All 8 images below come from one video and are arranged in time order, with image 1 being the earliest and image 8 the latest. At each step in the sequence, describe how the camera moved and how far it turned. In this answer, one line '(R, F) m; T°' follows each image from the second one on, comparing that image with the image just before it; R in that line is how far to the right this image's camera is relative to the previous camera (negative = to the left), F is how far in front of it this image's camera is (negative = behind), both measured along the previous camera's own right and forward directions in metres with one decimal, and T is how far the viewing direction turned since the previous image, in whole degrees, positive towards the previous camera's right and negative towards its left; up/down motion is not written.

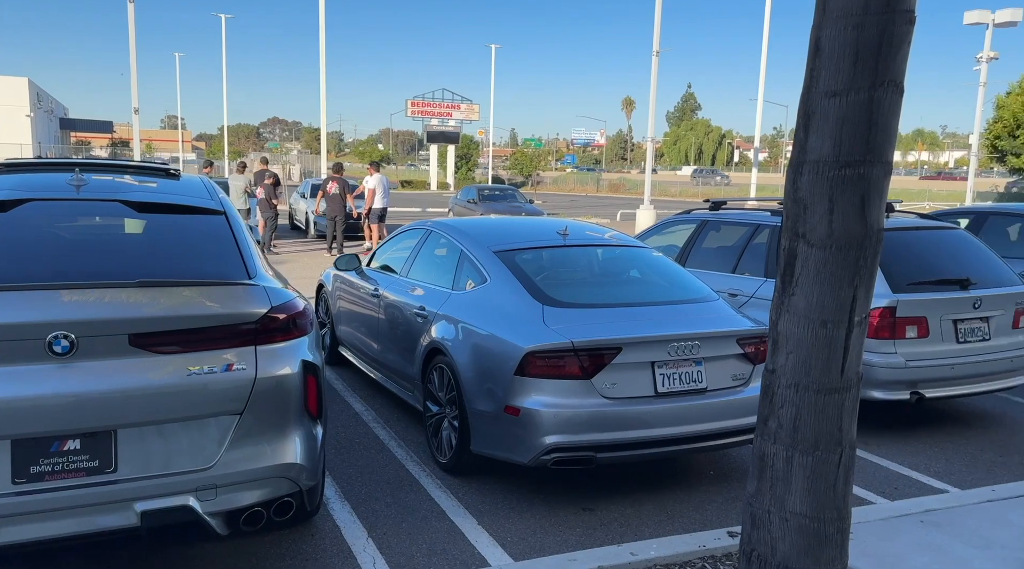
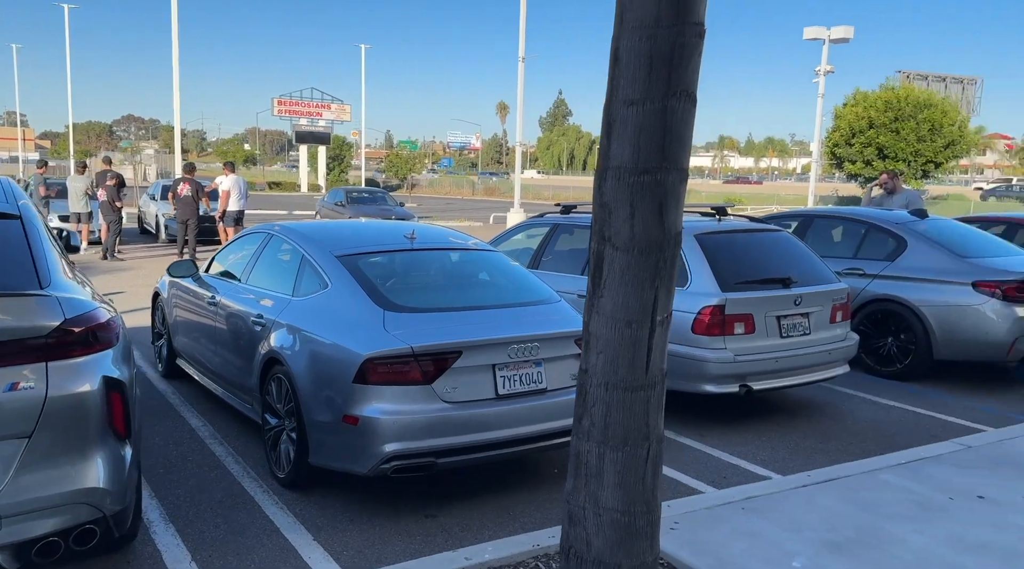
(+0.2, 0.0) m; +9°
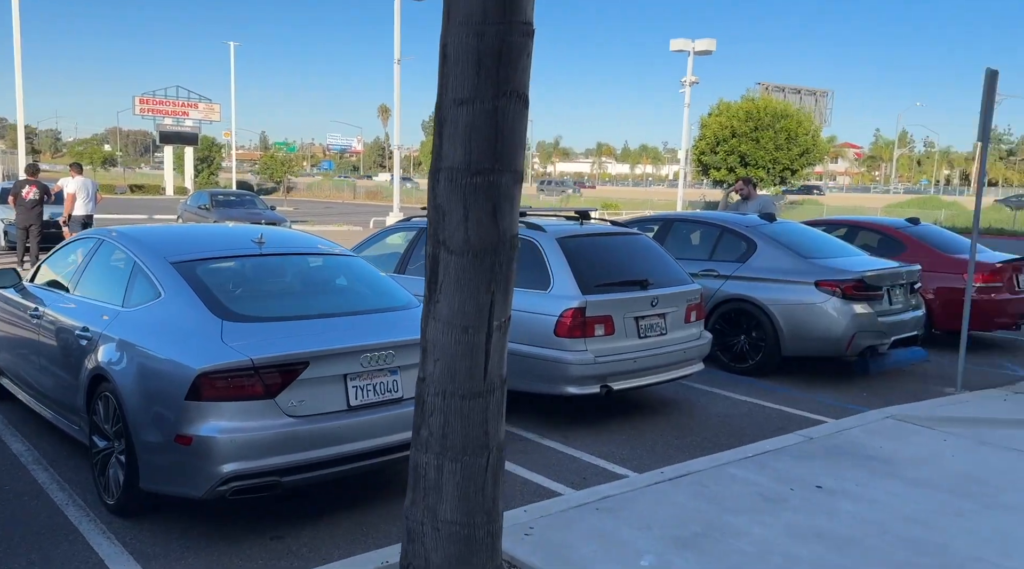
(+0.1, +0.1) m; +8°
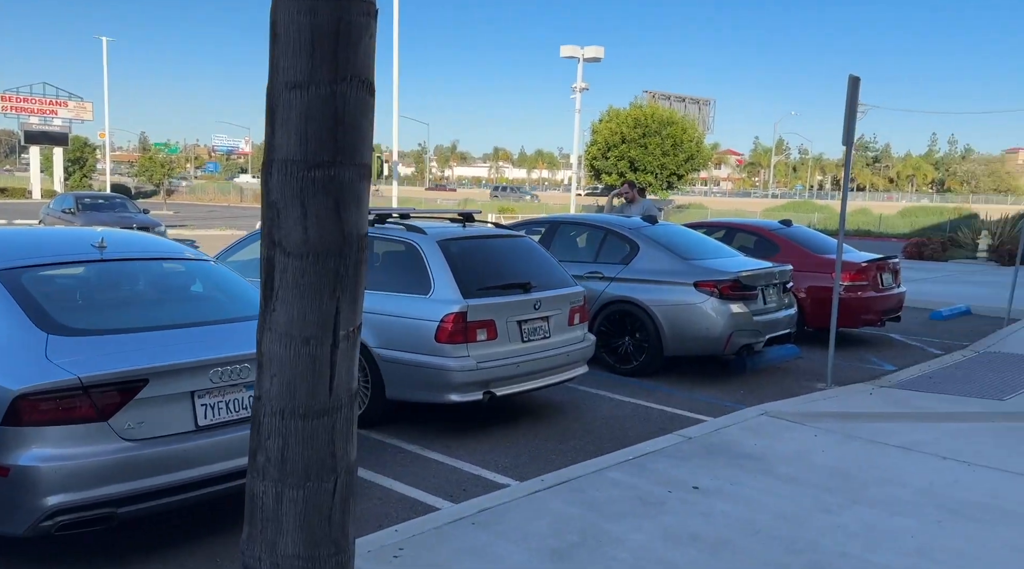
(+0.1, +0.2) m; +7°
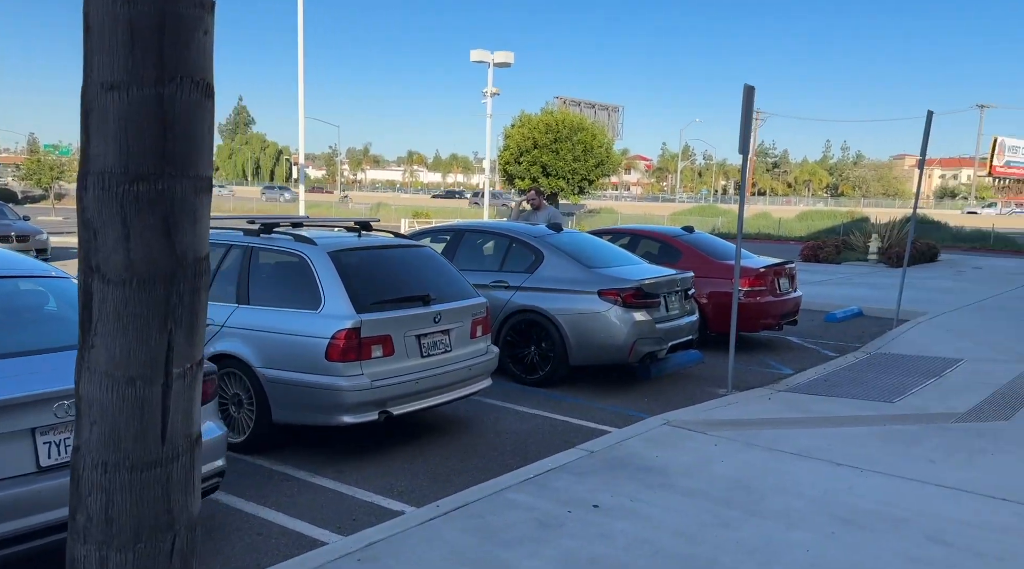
(+0.1, +0.2) m; +6°
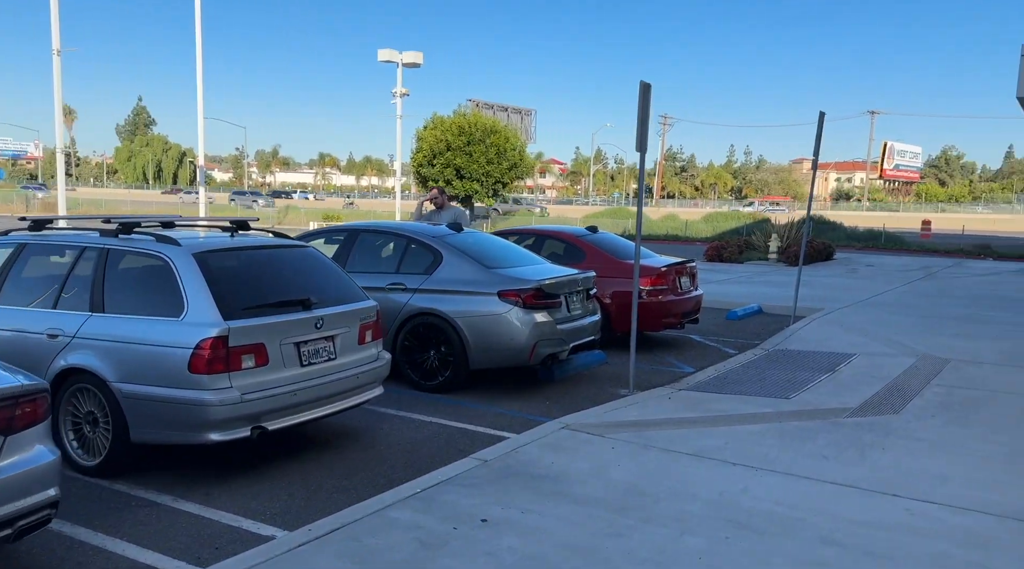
(+0.2, +0.3) m; +6°
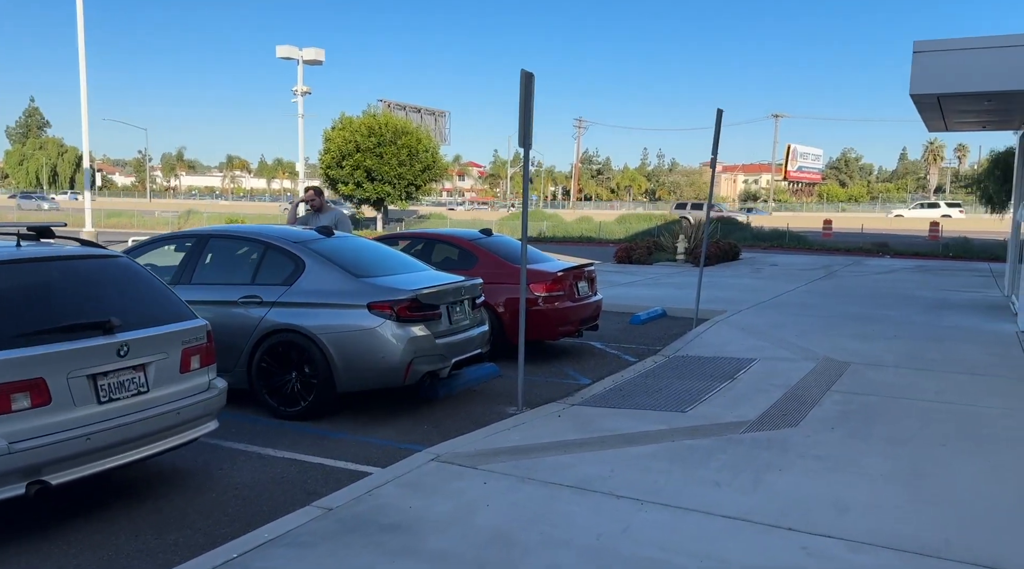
(+0.4, +0.7) m; +6°
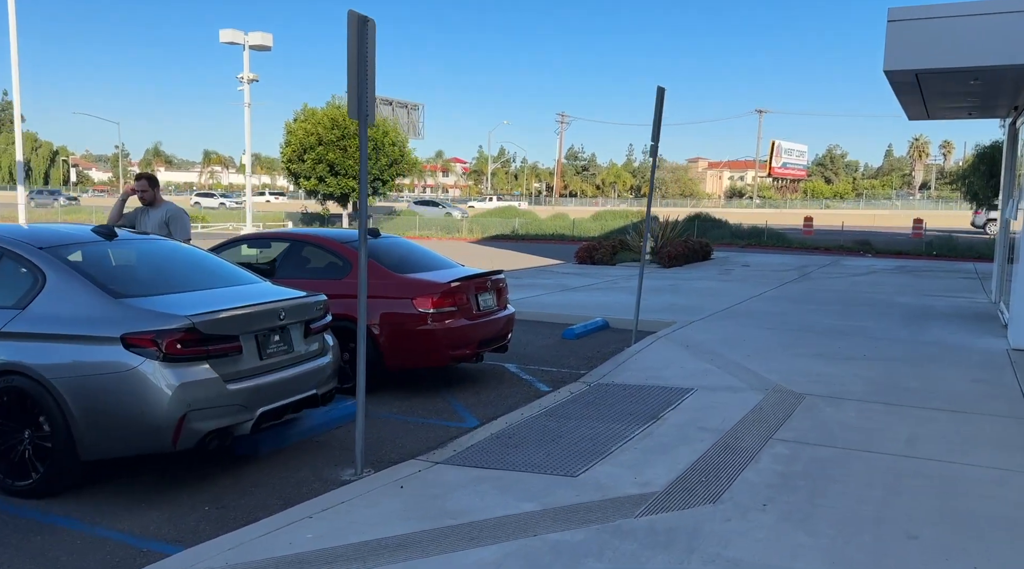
(+1.0, +1.8) m; +1°
